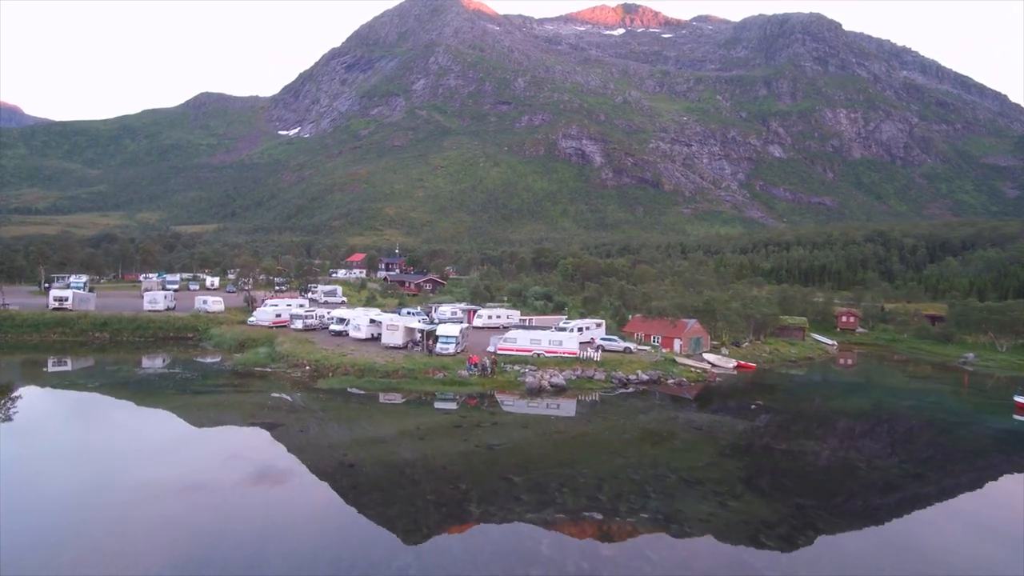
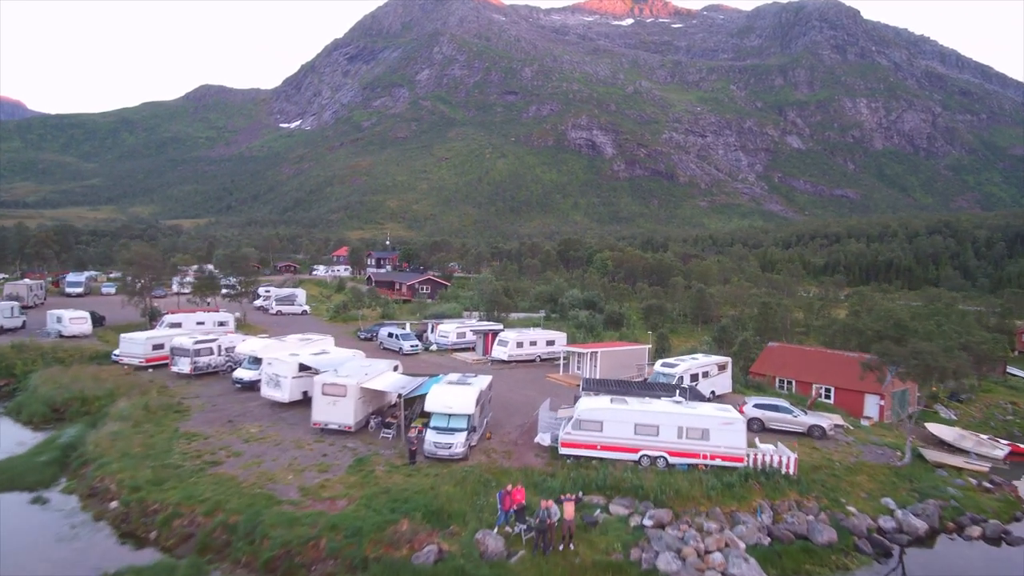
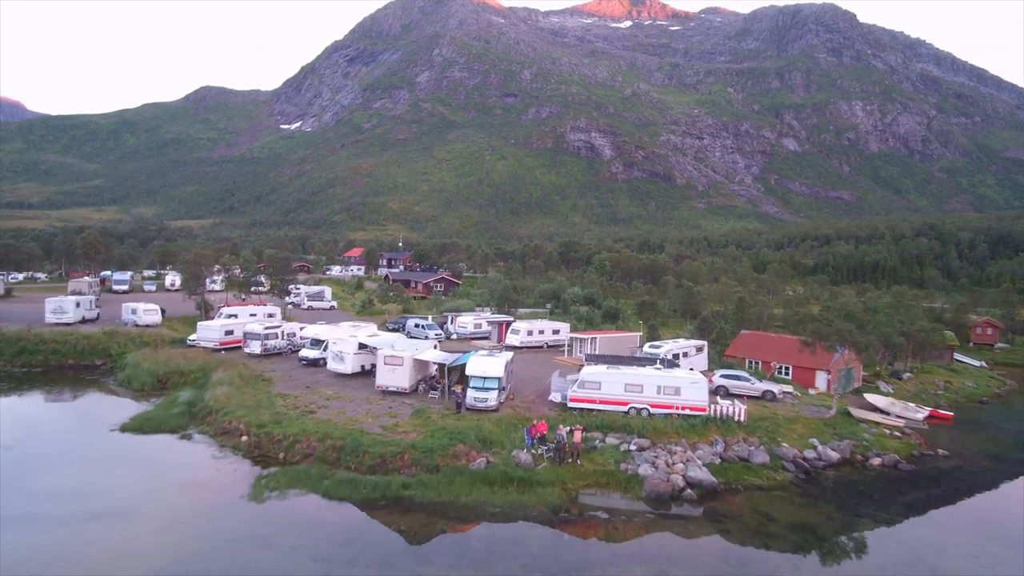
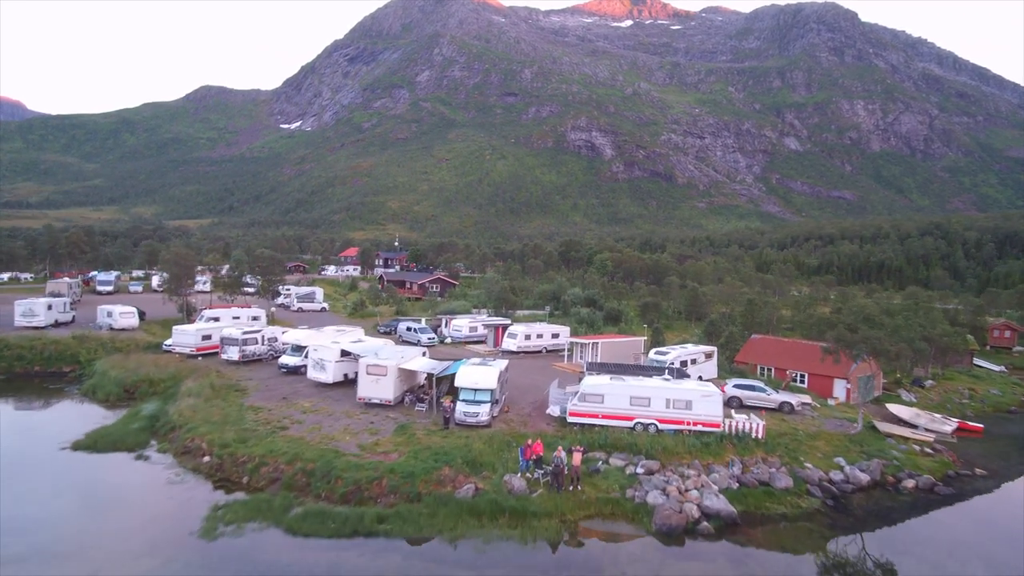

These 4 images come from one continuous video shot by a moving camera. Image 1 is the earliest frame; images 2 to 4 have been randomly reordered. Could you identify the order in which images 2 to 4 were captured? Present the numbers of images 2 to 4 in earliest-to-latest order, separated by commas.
3, 4, 2
